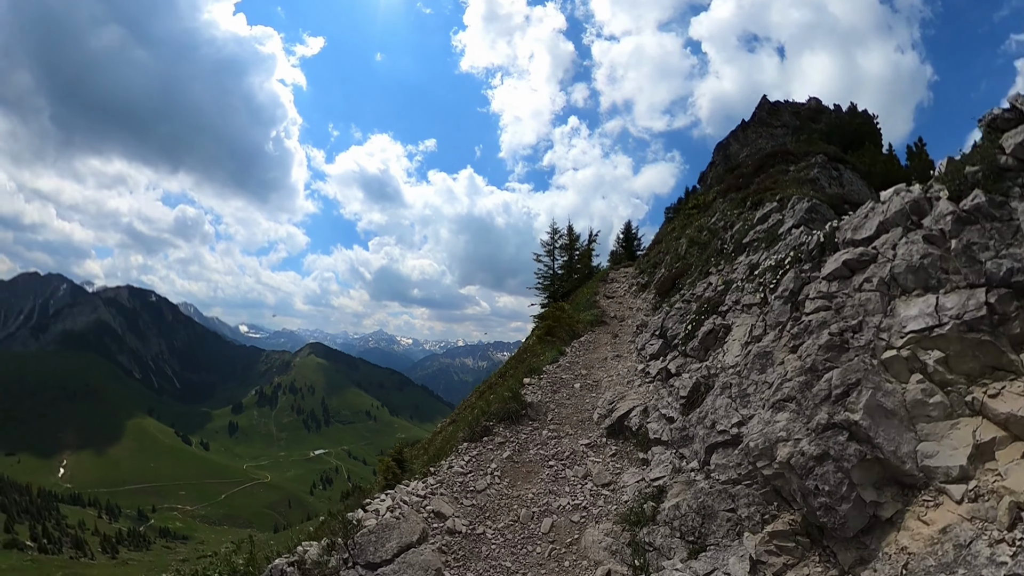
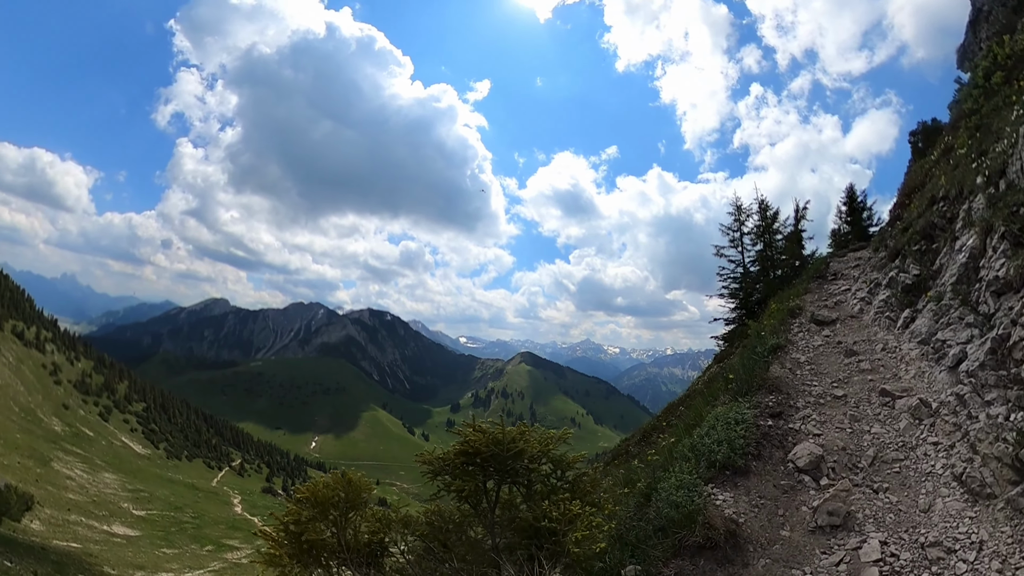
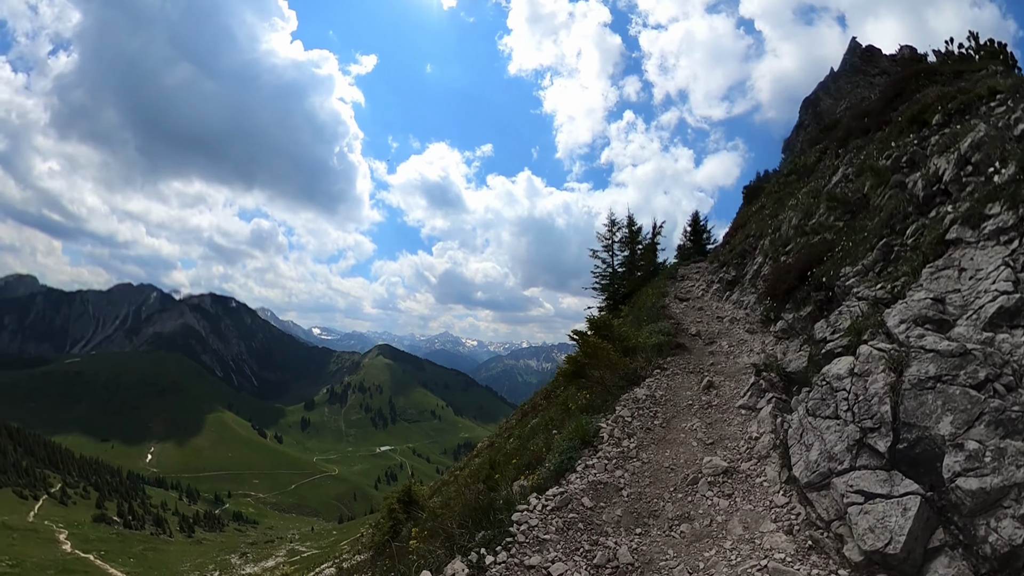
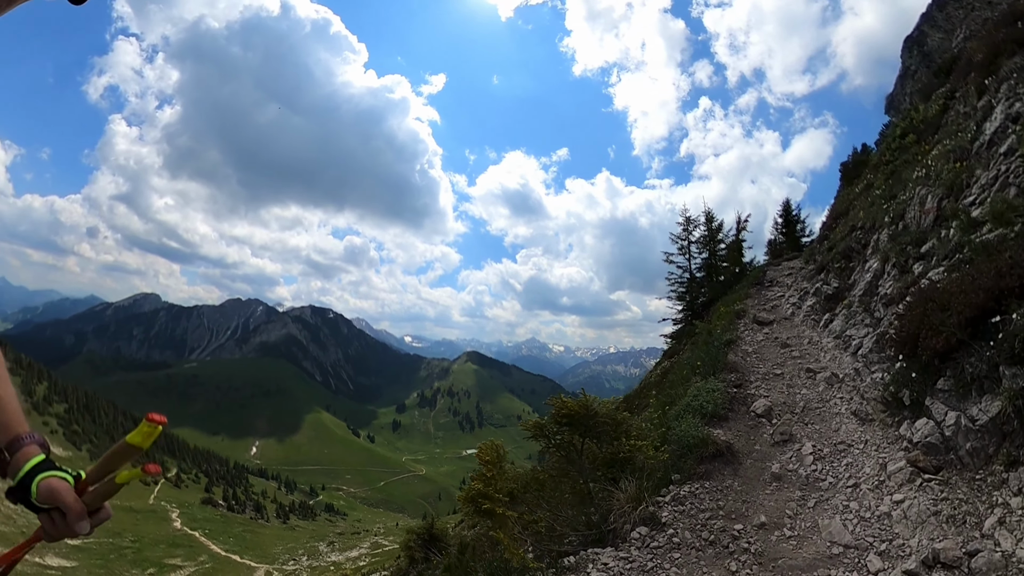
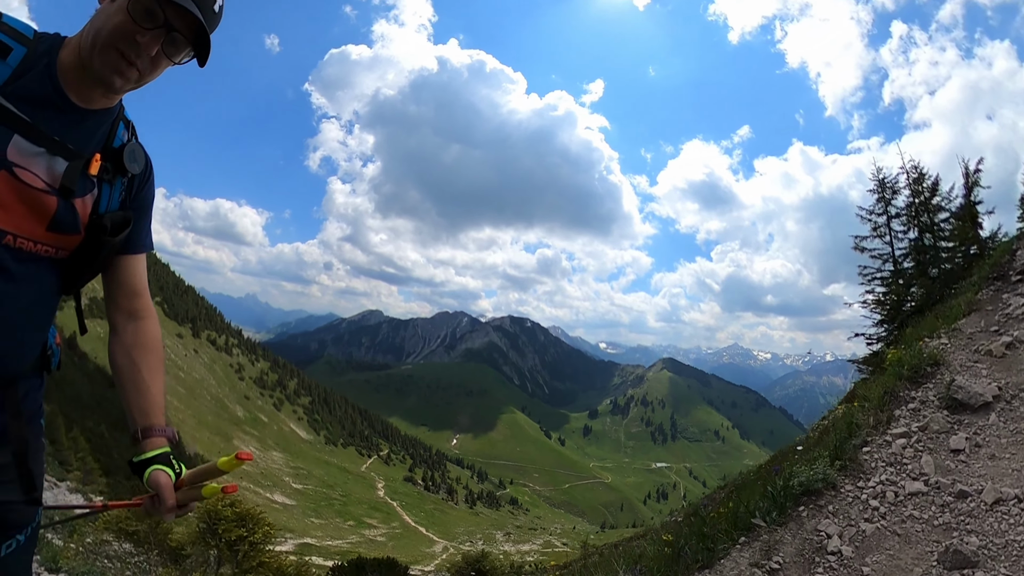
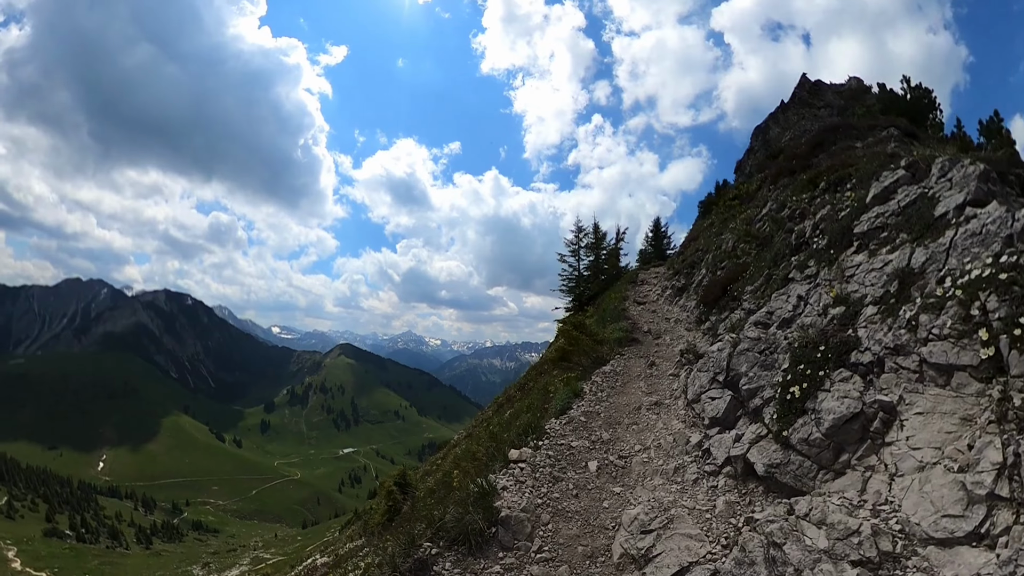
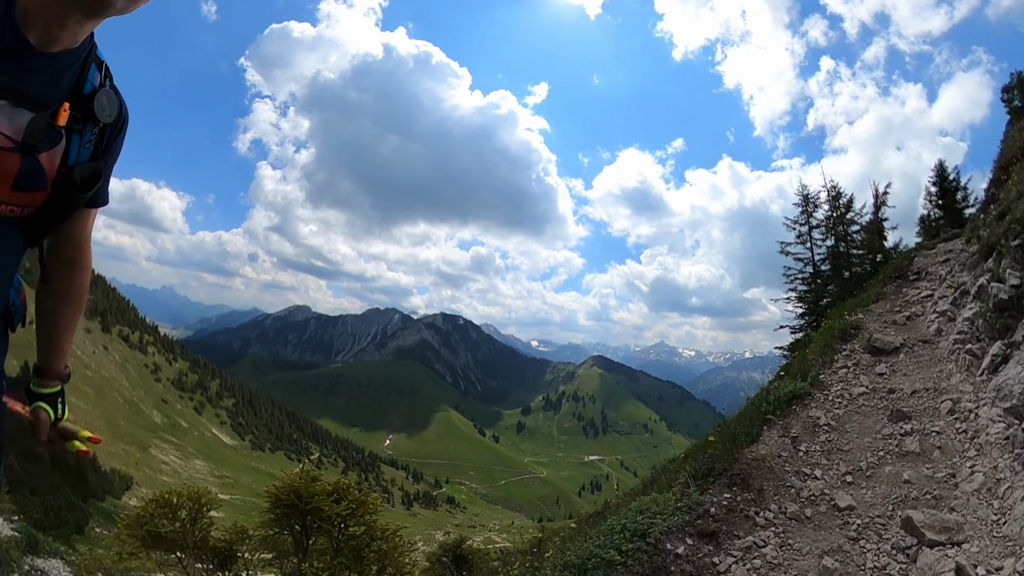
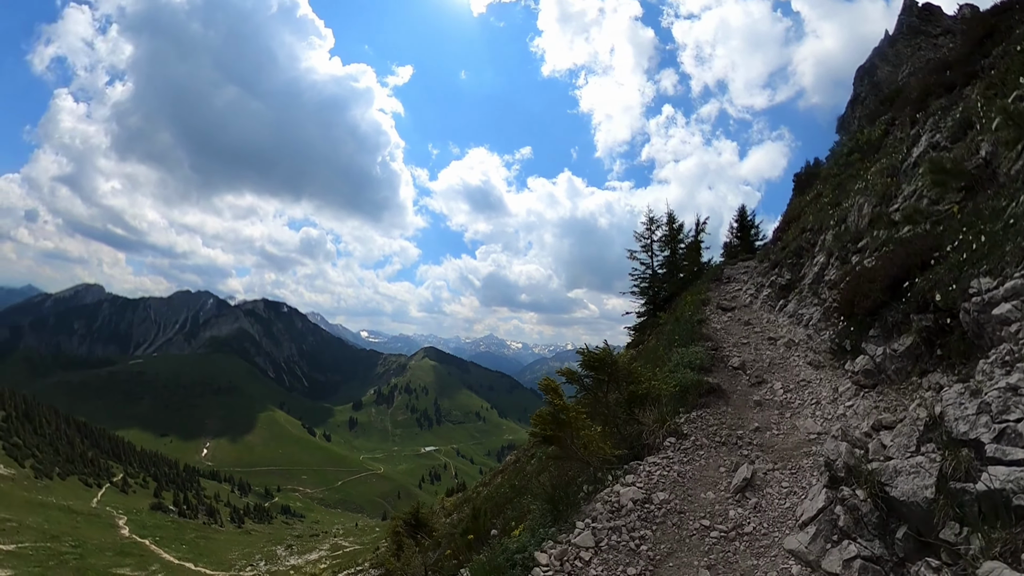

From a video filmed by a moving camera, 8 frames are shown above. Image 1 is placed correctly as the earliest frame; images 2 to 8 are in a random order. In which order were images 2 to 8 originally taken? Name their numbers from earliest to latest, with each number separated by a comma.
6, 3, 8, 4, 2, 7, 5
